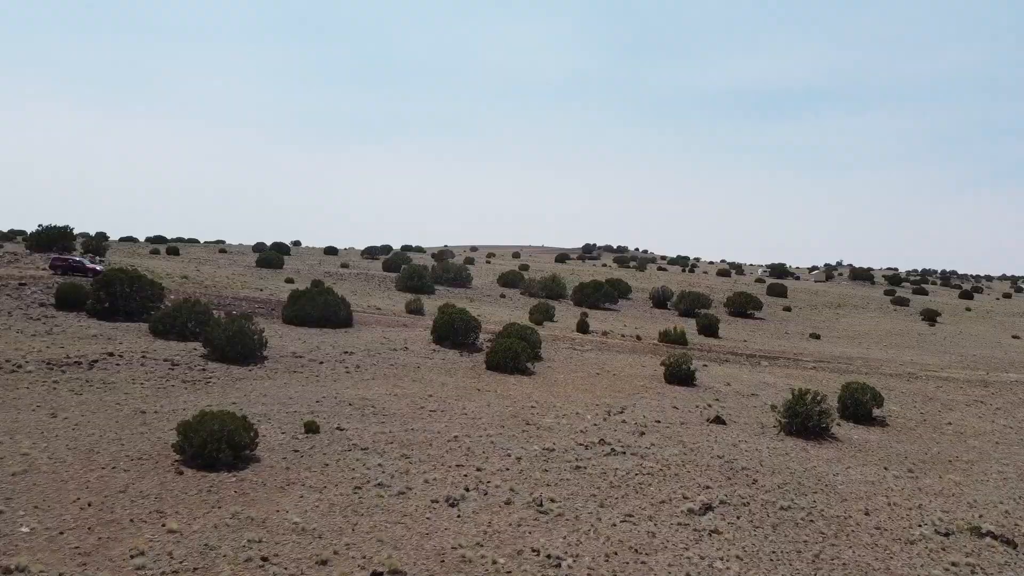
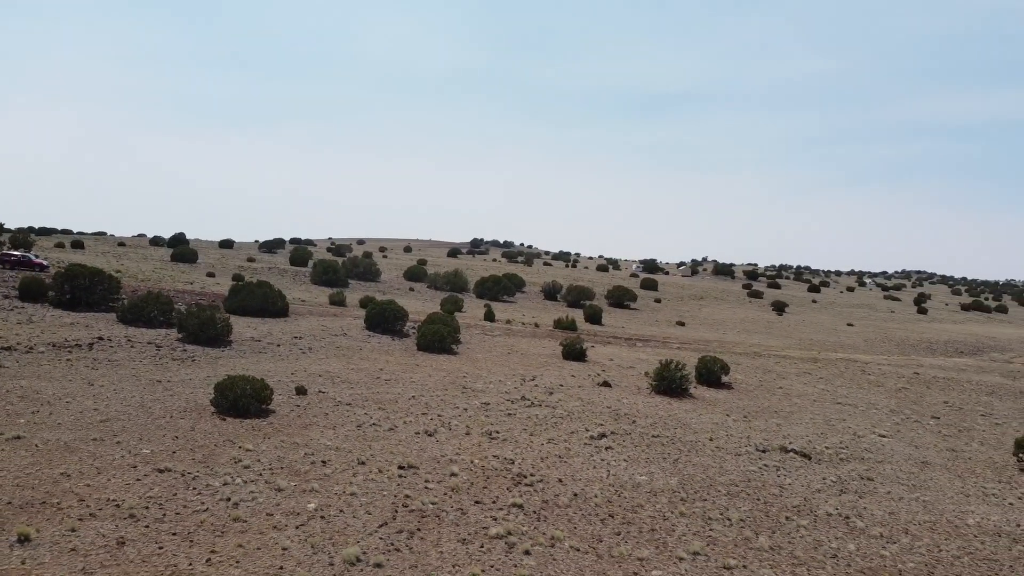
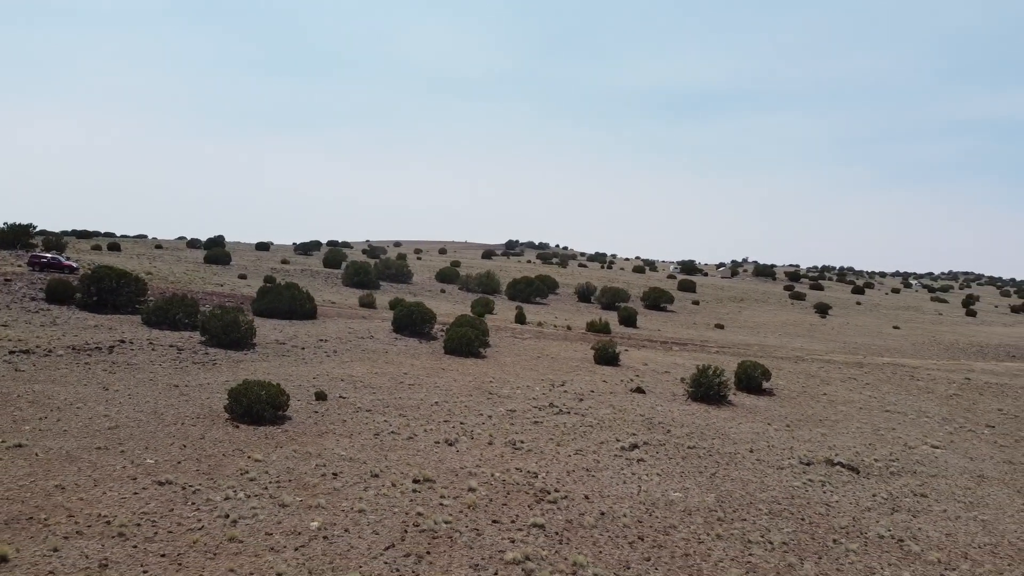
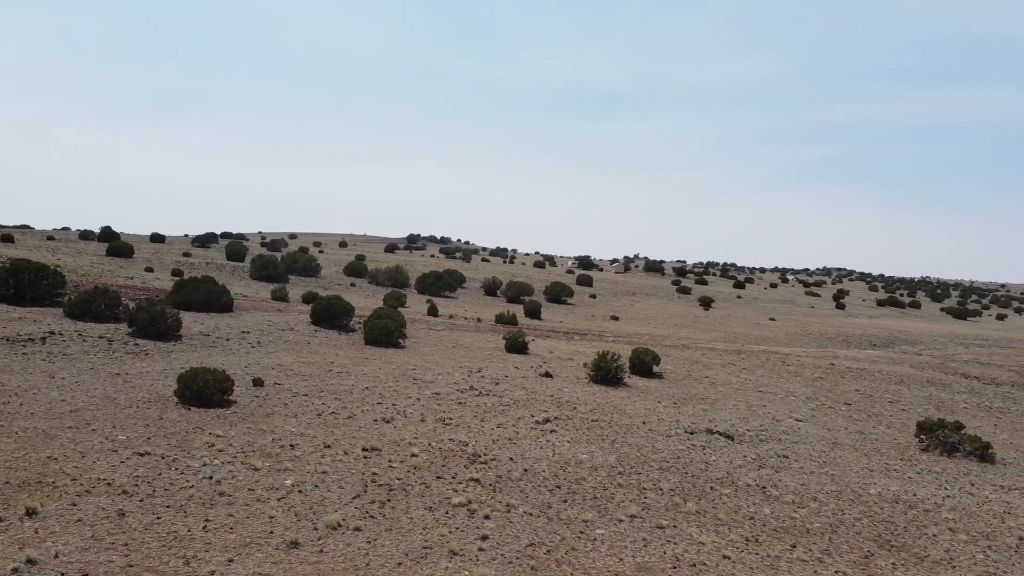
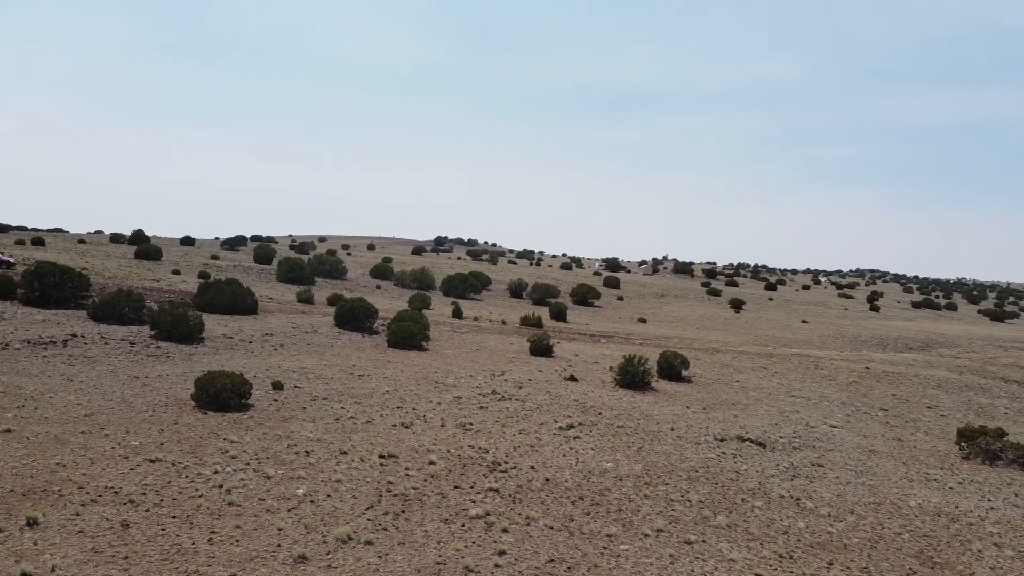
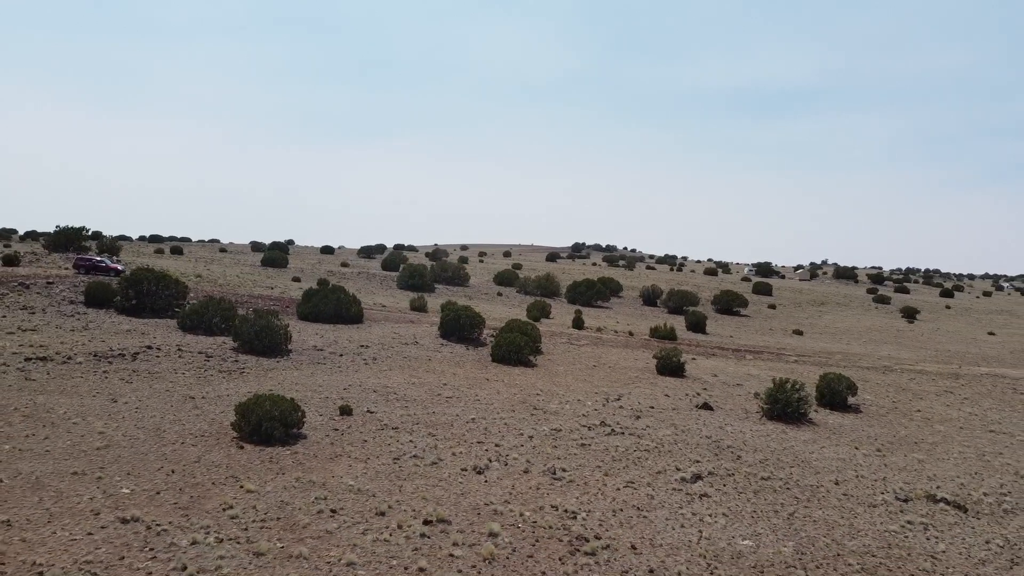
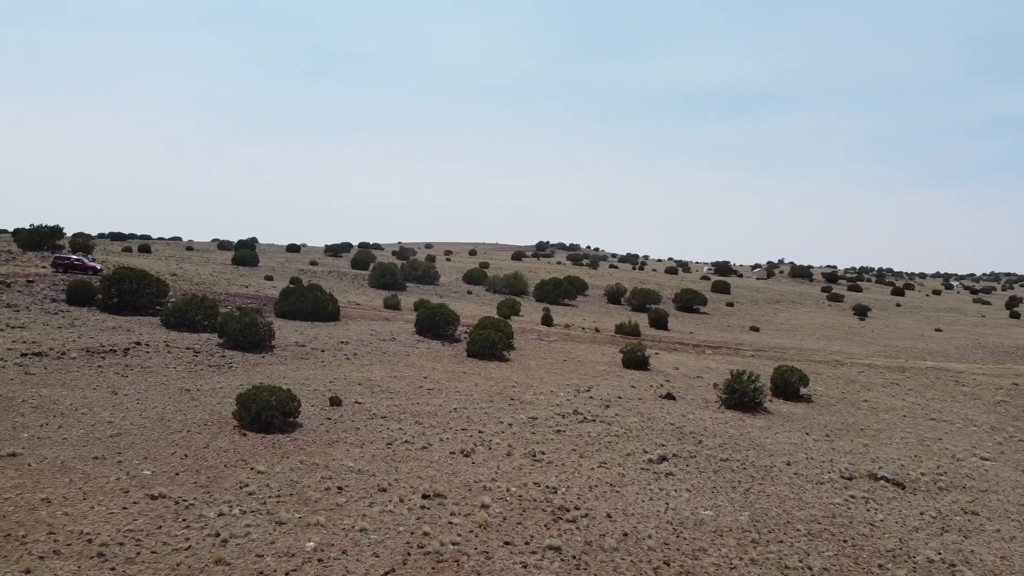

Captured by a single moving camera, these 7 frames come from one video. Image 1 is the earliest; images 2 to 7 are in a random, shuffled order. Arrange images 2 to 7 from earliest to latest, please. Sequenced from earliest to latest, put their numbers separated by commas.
6, 7, 3, 2, 5, 4
